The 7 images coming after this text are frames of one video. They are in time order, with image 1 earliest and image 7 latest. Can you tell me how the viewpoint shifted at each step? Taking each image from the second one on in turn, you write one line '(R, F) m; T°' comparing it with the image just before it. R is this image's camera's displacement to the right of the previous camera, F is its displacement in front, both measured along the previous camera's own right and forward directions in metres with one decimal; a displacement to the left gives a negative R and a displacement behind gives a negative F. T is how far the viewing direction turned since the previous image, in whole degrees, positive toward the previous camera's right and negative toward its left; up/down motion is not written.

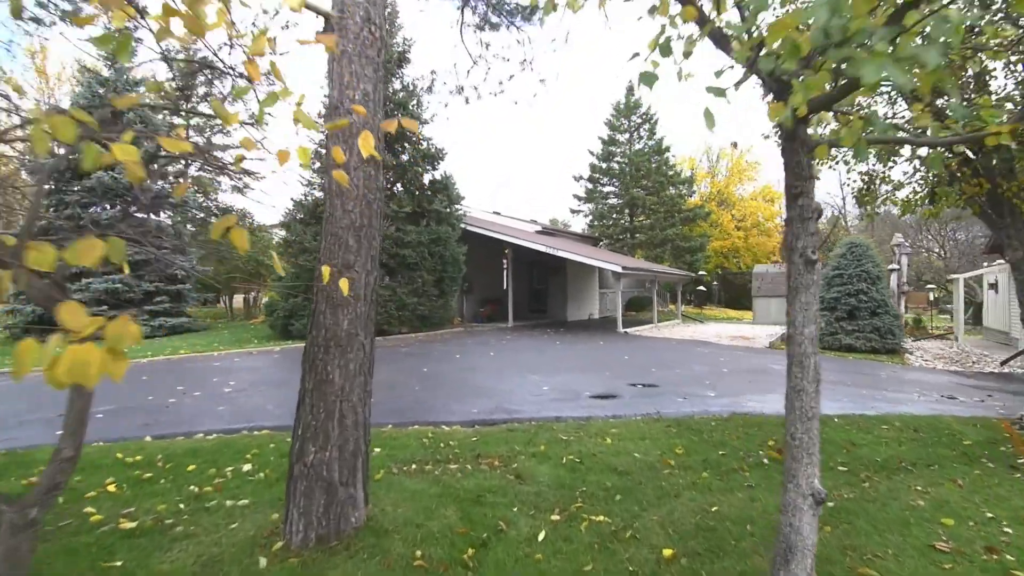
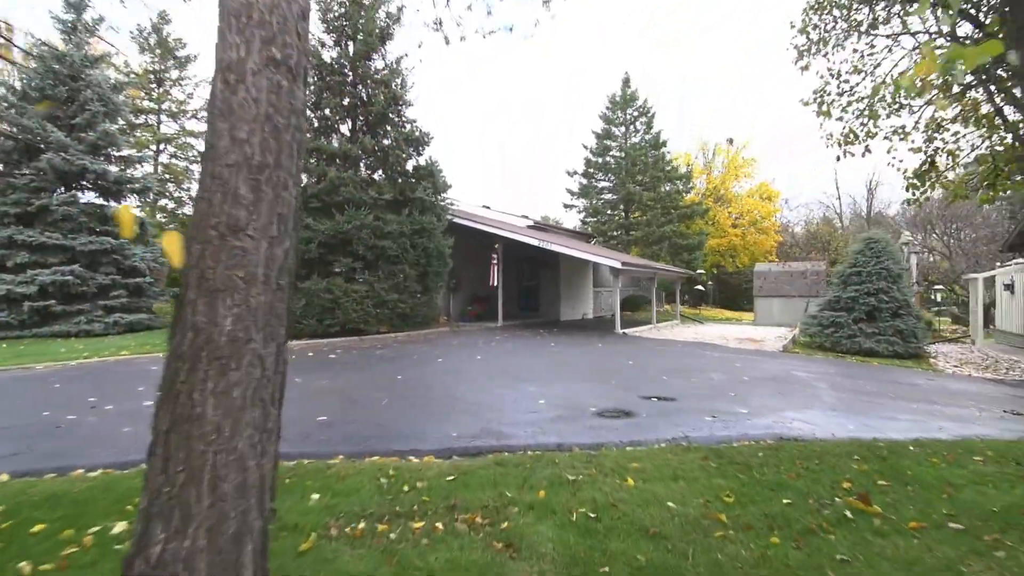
(0.0, +1.2) m; +1°
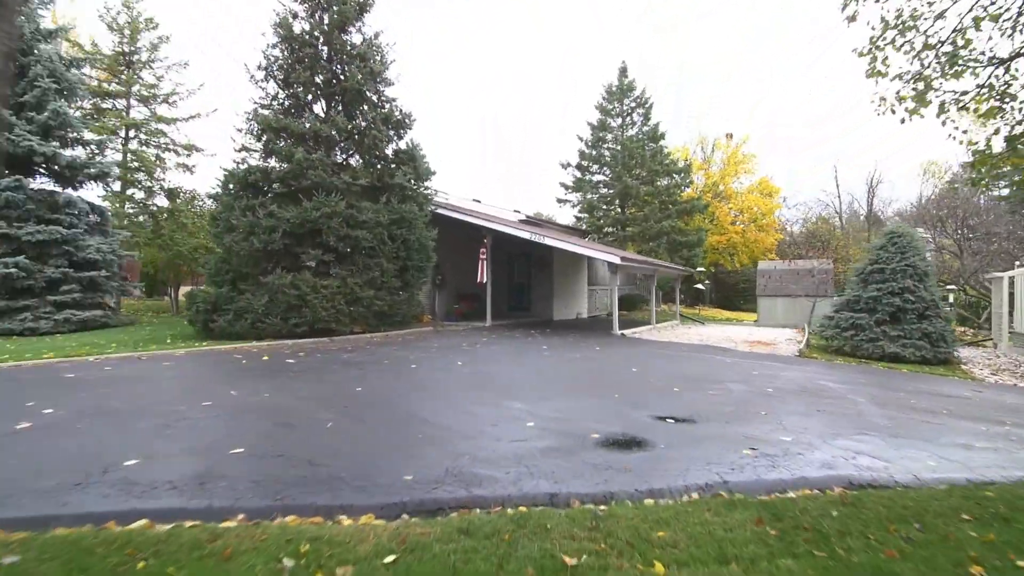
(+0.1, +1.1) m; +1°
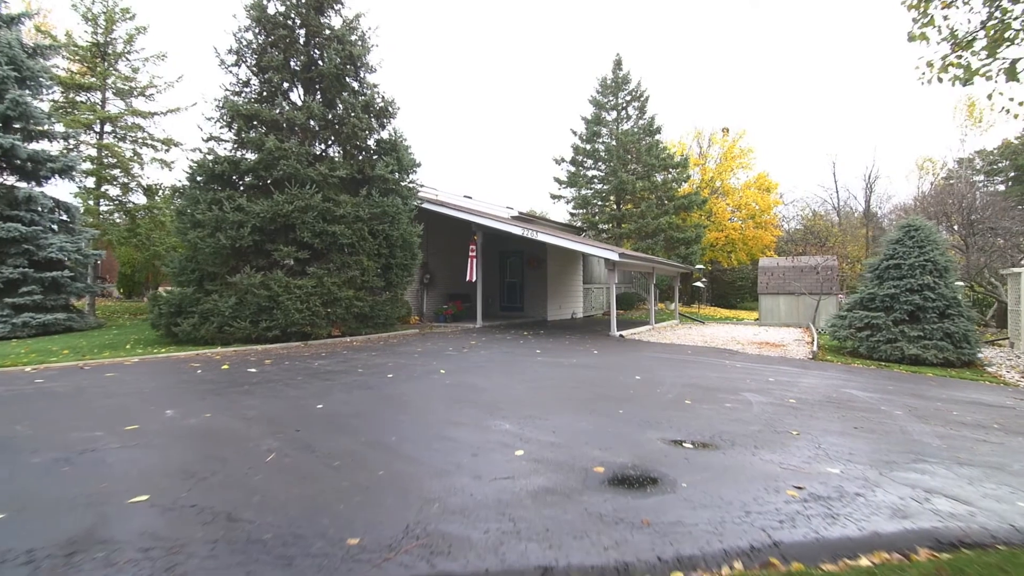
(+0.1, +0.8) m; +1°
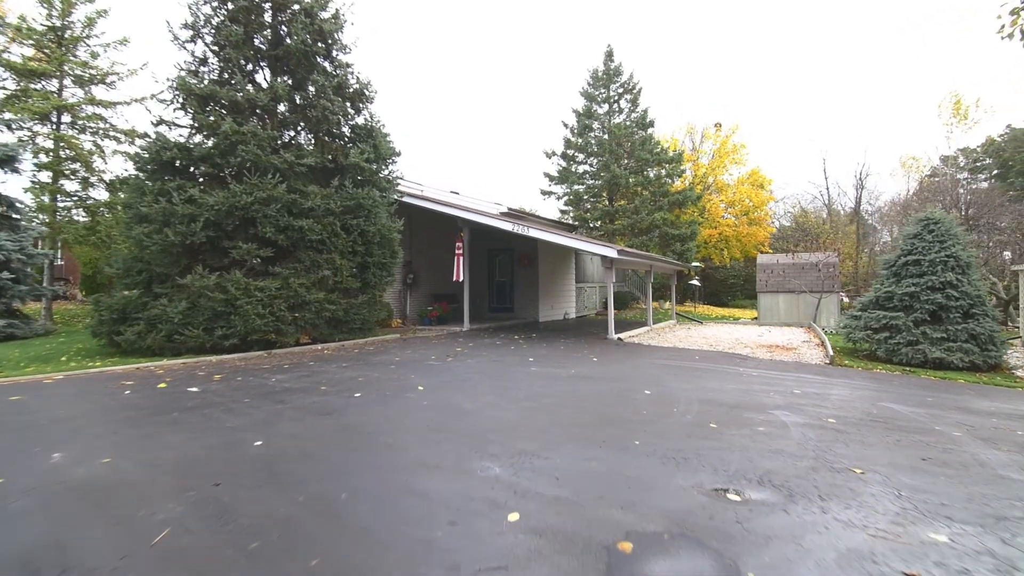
(0.0, +0.9) m; +2°
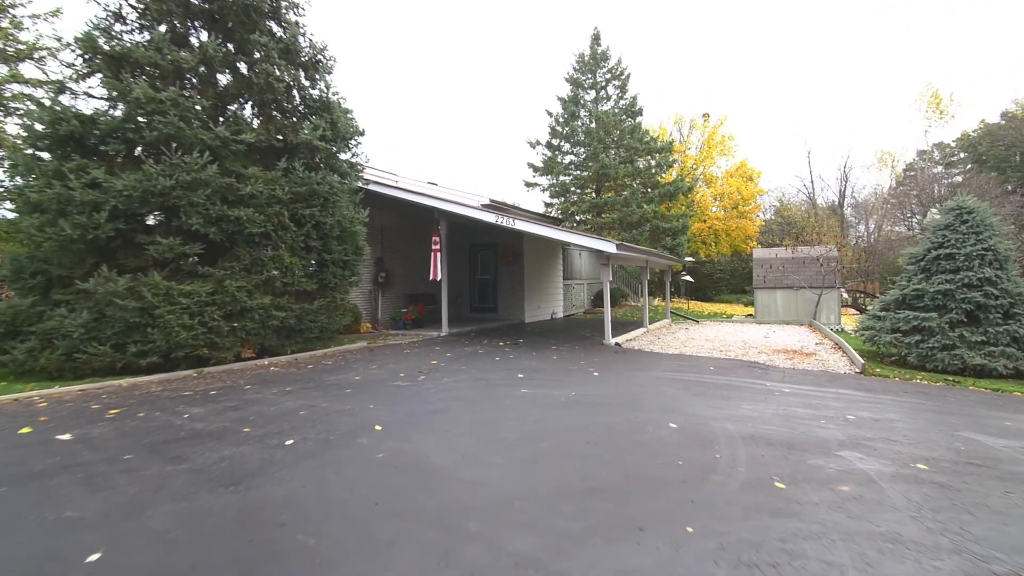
(0.0, +1.3) m; +3°
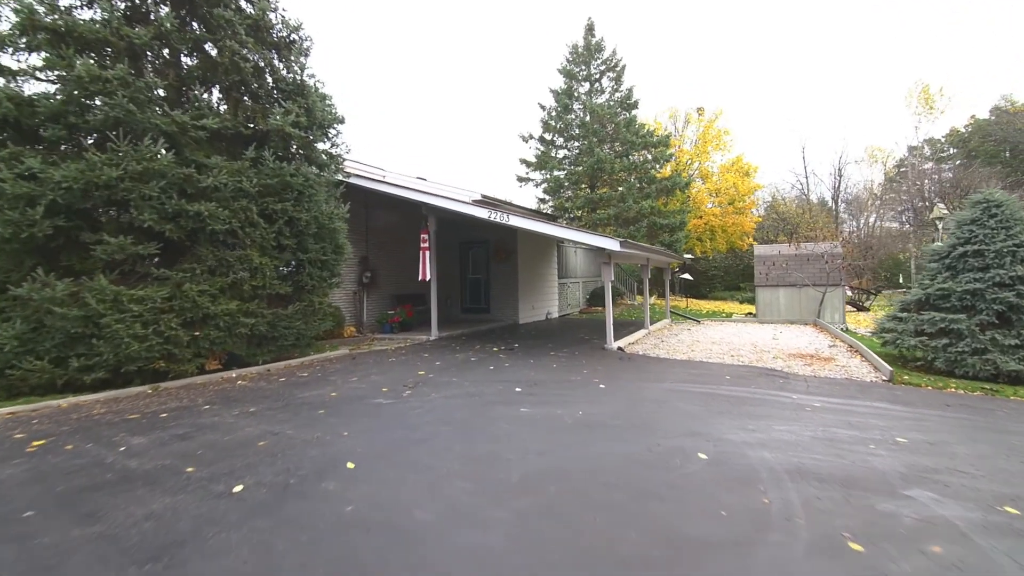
(-0.1, +0.7) m; +1°
